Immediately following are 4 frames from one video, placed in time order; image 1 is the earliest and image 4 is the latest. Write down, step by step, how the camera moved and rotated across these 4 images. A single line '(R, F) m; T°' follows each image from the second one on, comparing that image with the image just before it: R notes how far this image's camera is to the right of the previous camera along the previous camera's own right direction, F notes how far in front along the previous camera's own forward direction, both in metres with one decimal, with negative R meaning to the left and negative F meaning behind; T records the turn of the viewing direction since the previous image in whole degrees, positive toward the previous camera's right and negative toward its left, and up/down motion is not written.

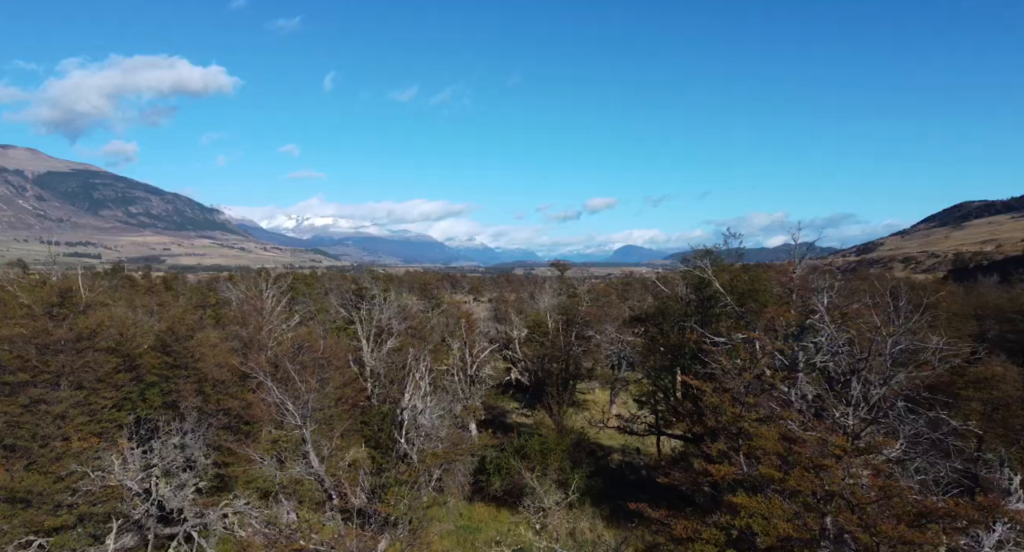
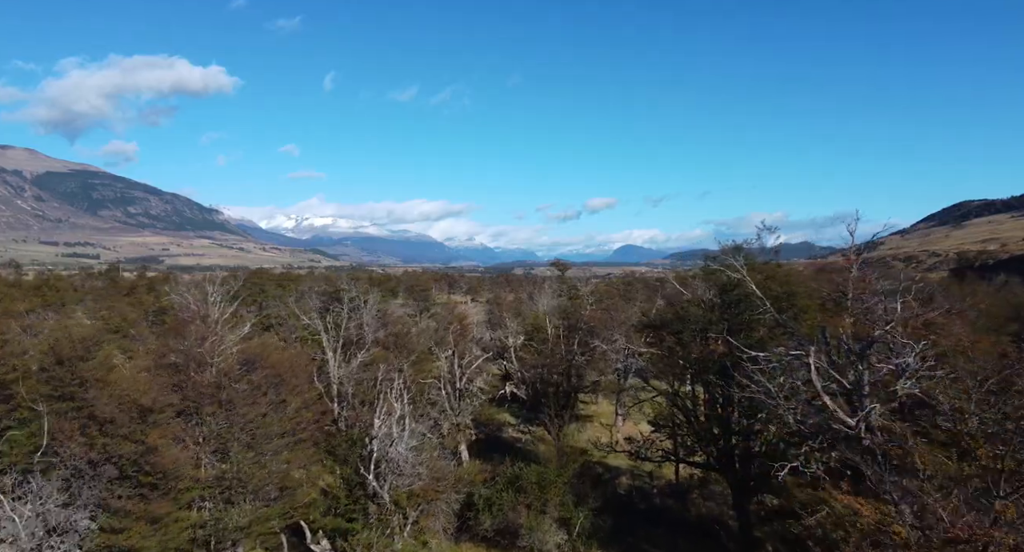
(+0.3, +5.3) m; 0°
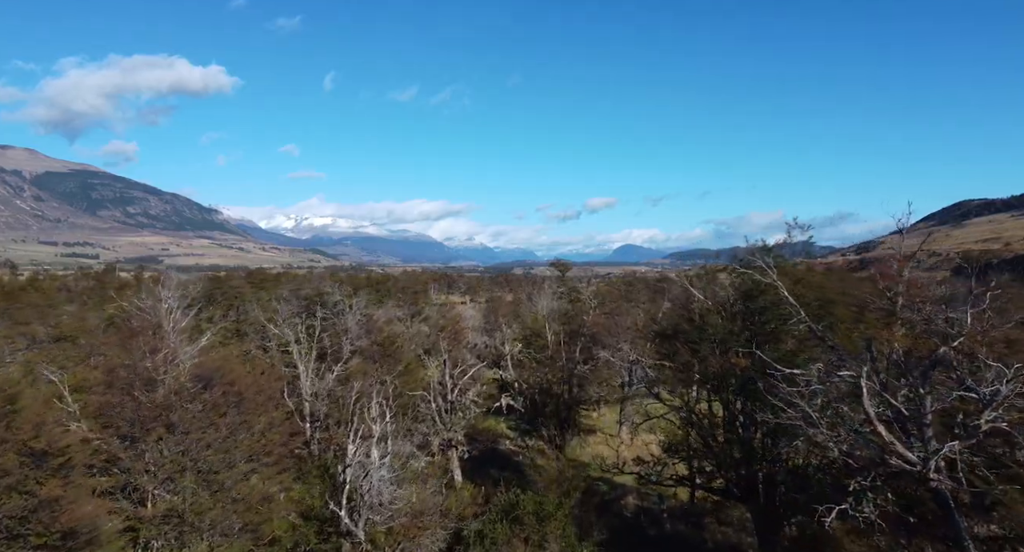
(+0.2, +3.4) m; 0°
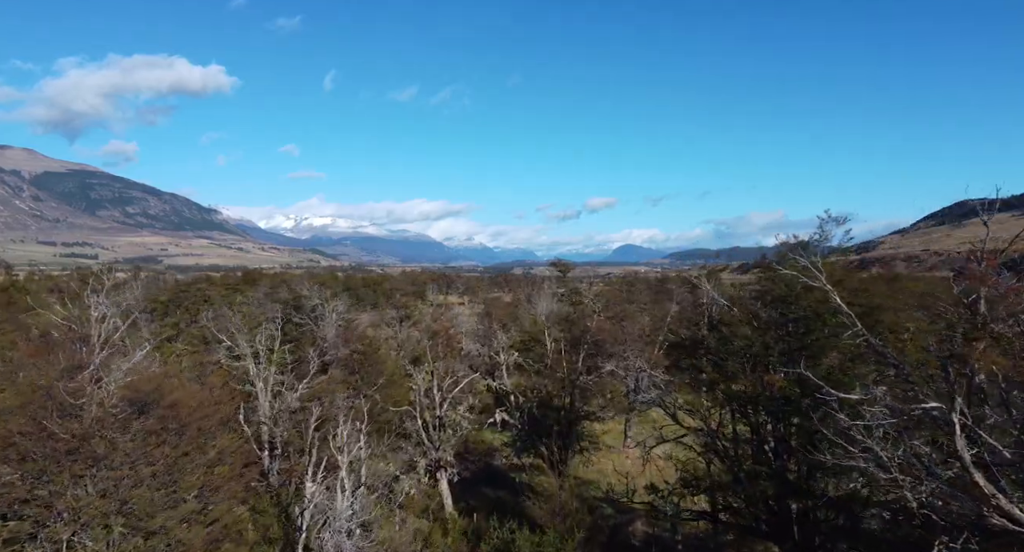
(+0.2, +3.8) m; 0°
